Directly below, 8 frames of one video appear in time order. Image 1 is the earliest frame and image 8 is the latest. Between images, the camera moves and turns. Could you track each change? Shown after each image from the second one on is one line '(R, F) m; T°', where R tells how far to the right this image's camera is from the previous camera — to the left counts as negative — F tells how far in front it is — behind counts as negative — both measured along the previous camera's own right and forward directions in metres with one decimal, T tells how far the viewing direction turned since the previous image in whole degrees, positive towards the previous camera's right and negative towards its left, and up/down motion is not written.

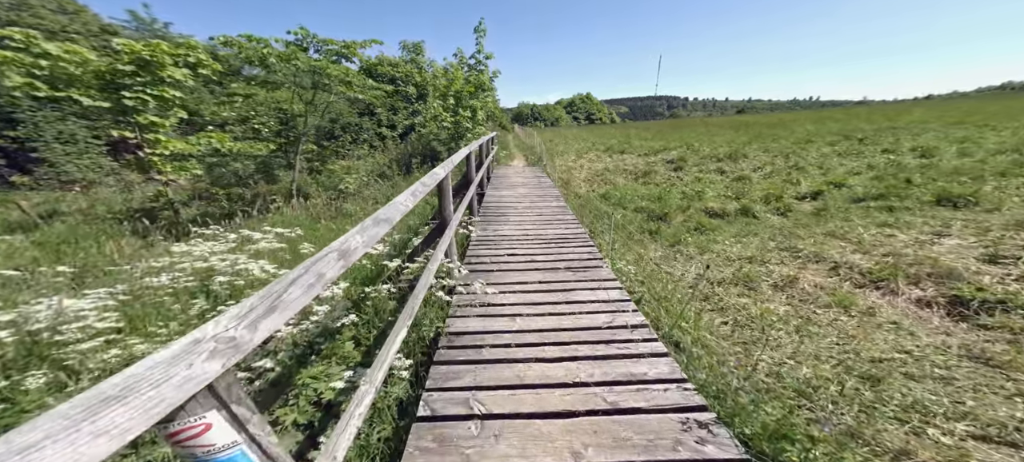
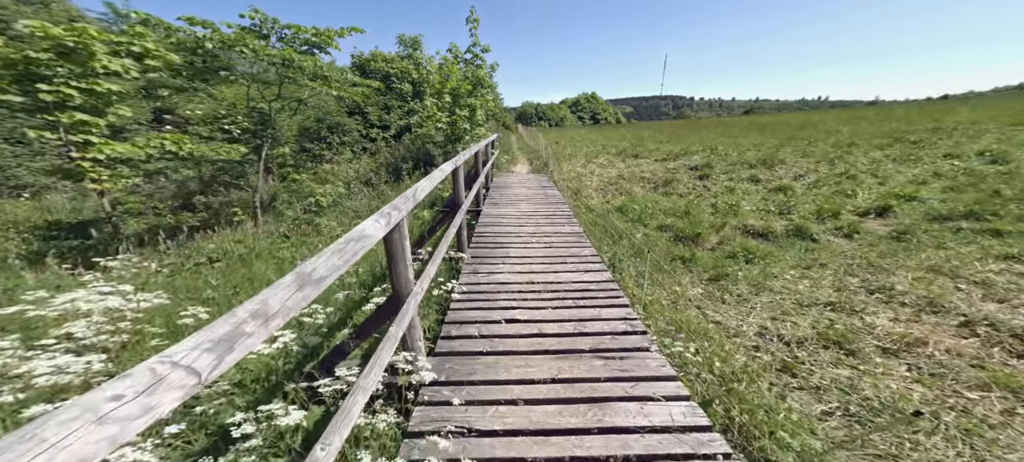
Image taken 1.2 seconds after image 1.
(0.0, +1.3) m; 0°
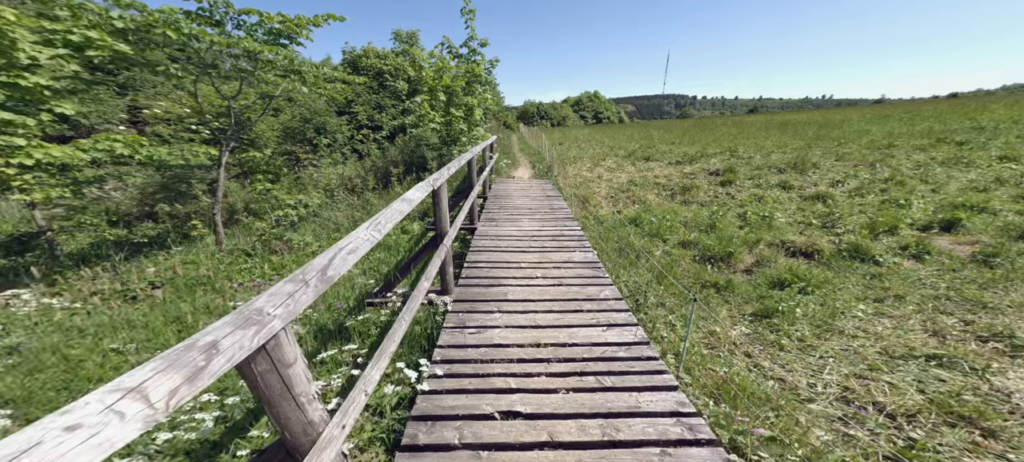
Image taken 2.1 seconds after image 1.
(0.0, +0.9) m; 0°
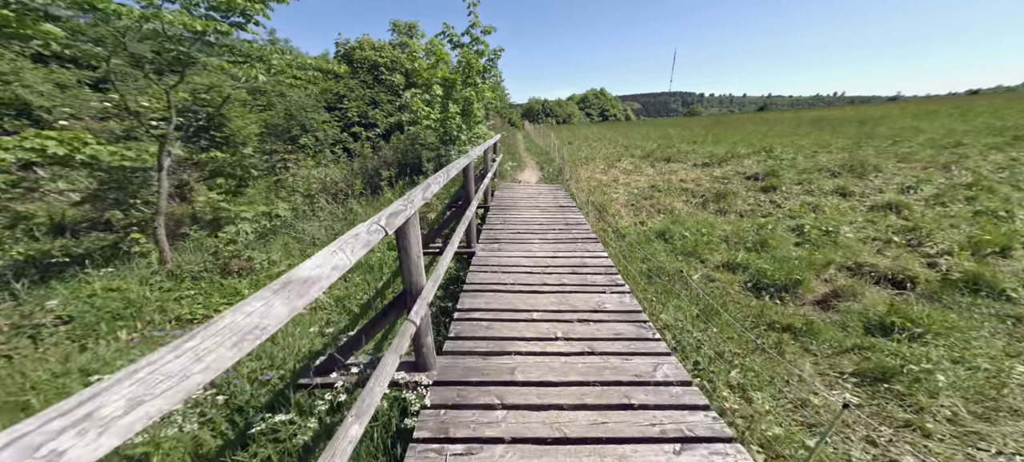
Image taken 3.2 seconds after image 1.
(0.0, +1.1) m; -1°
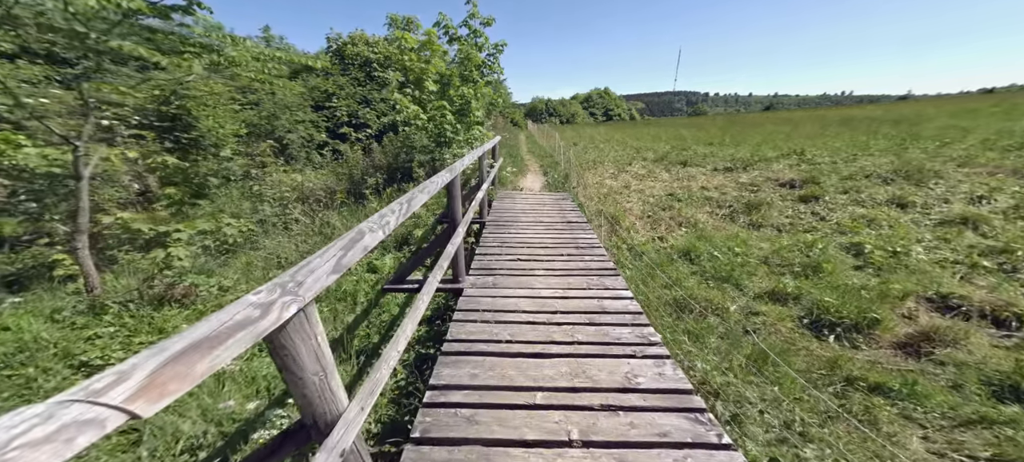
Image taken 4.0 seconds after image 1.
(0.0, +0.8) m; 0°
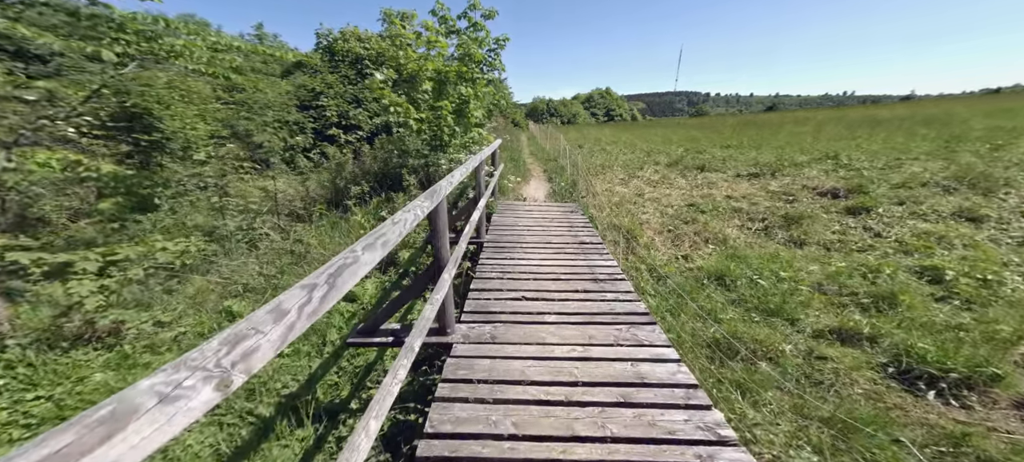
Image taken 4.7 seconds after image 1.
(0.0, +0.7) m; 0°
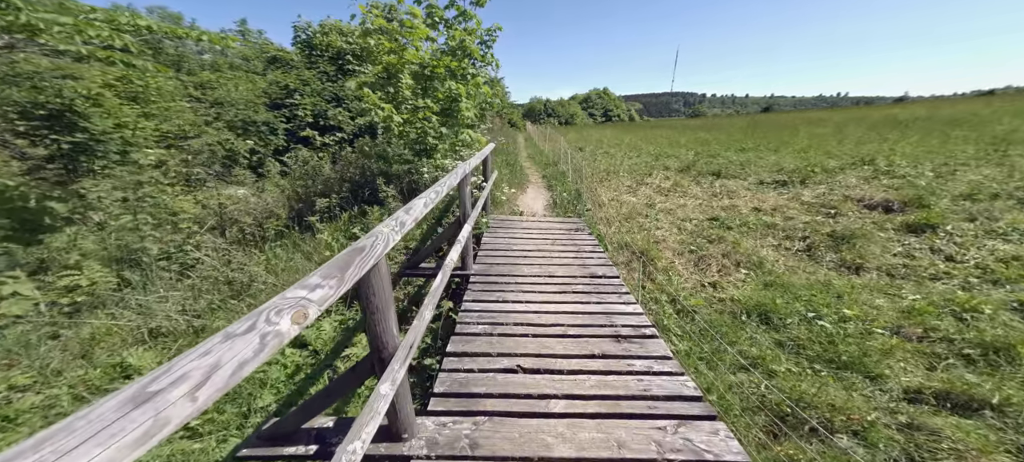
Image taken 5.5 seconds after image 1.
(0.0, +0.8) m; +1°
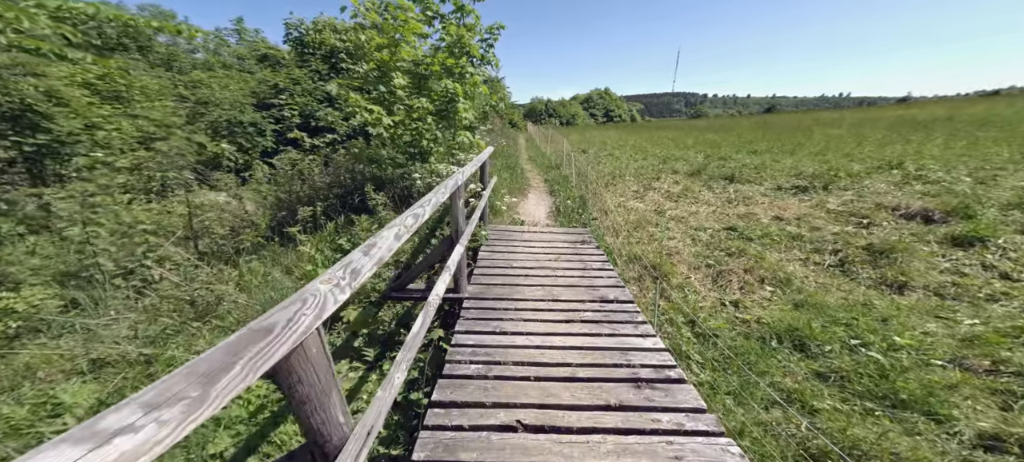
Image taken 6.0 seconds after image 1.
(0.0, +0.4) m; 0°
